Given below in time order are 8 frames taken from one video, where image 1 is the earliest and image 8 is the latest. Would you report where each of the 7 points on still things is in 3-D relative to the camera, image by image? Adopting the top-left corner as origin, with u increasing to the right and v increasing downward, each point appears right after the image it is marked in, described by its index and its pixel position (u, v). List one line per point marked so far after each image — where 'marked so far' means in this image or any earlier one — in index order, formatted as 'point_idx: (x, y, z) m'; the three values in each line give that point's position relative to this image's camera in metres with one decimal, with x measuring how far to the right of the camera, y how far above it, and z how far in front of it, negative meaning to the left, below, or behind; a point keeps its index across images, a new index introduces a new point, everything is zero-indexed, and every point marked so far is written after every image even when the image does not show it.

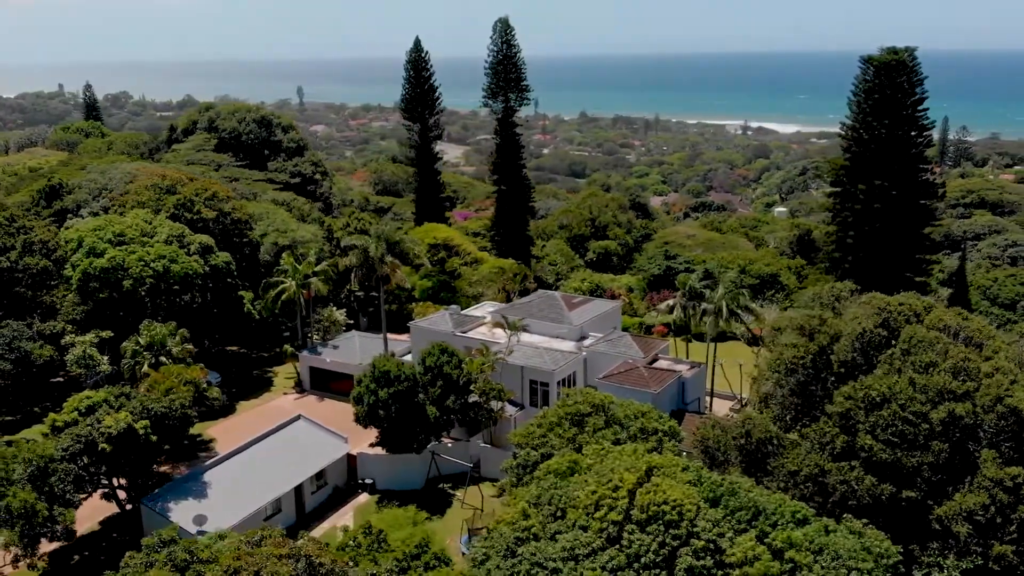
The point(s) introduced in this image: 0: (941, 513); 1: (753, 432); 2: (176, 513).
0: (+6.7, -3.5, +11.5) m
1: (+4.5, -2.7, +14.2) m
2: (-7.1, -4.8, +15.8) m
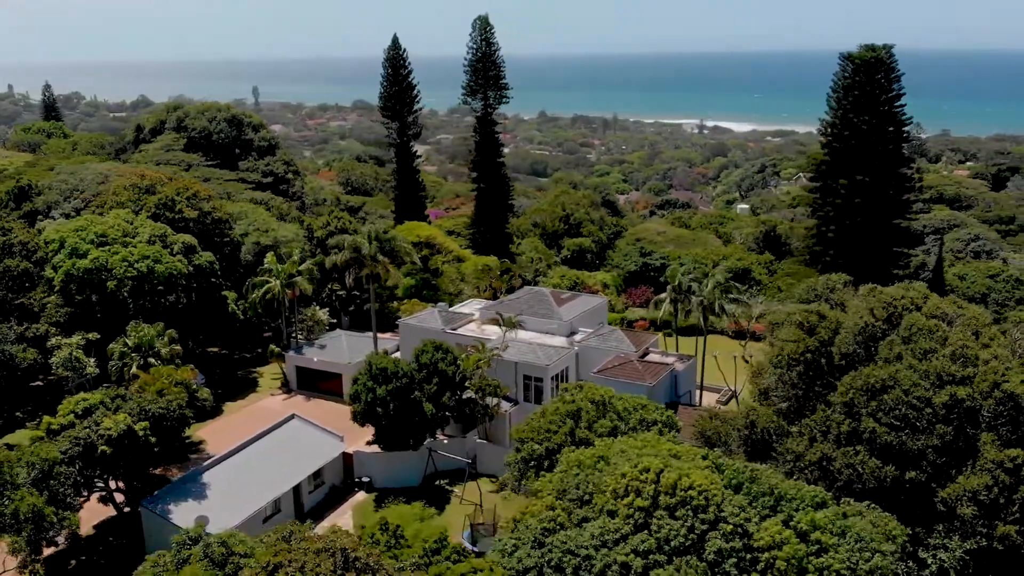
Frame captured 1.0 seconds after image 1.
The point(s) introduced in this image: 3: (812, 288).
0: (+7.0, -3.3, +11.9) m
1: (+4.7, -2.6, +14.4) m
2: (-7.0, -4.8, +15.6) m
3: (+7.4, 0.0, +18.4) m
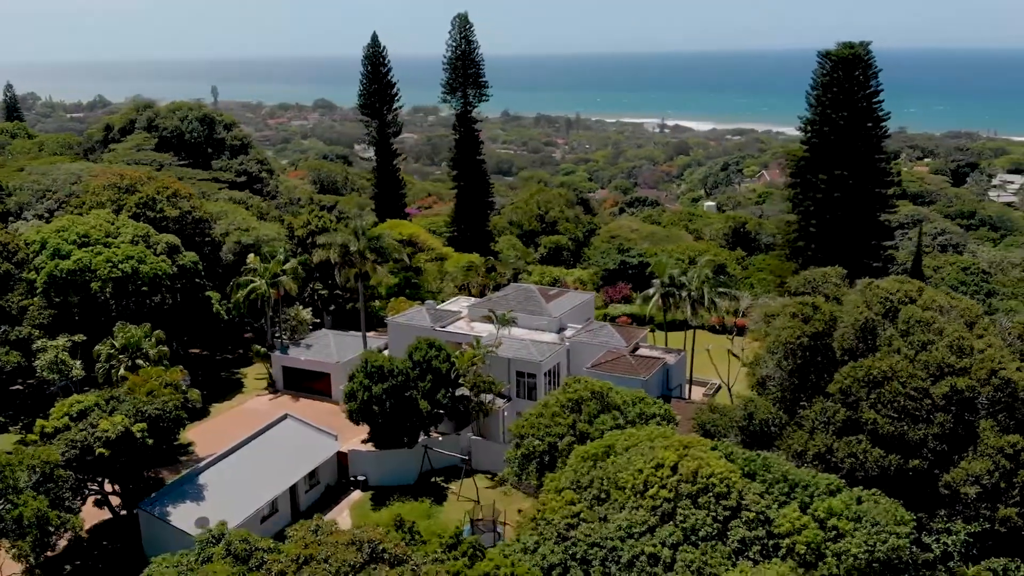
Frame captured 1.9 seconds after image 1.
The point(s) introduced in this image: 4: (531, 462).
0: (+7.2, -3.2, +12.2) m
1: (+4.7, -2.4, +14.6) m
2: (-6.9, -4.7, +15.4) m
3: (+7.3, +0.2, +18.7) m
4: (+0.4, -3.8, +16.4) m
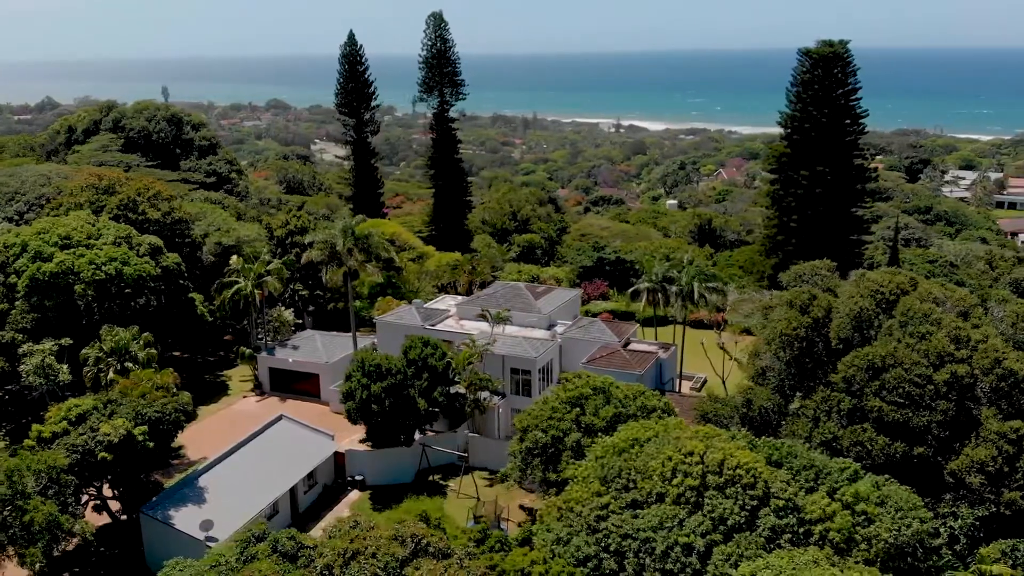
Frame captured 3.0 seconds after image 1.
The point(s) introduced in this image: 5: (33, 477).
0: (+7.4, -3.0, +12.5) m
1: (+4.9, -2.3, +14.9) m
2: (-6.8, -4.7, +15.2) m
3: (+7.2, +0.4, +19.0) m
4: (+0.5, -3.7, +16.5) m
5: (-7.7, -3.1, +12.0) m
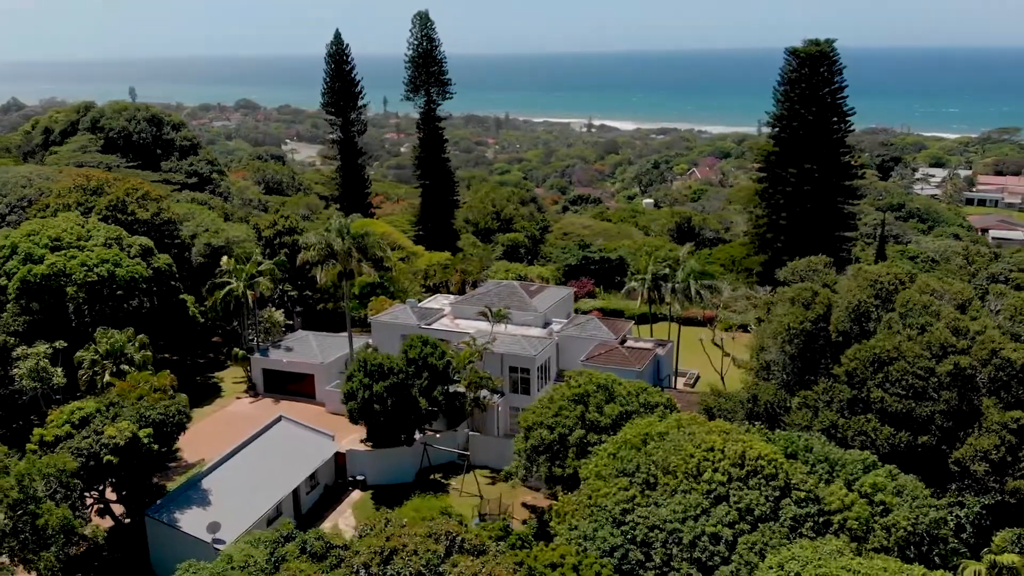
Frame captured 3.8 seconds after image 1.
0: (+7.6, -2.9, +12.7) m
1: (+5.0, -2.2, +15.0) m
2: (-6.6, -4.8, +15.1) m
3: (+7.2, +0.5, +19.2) m
4: (+0.6, -3.7, +16.5) m
5: (-7.5, -3.1, +11.9) m
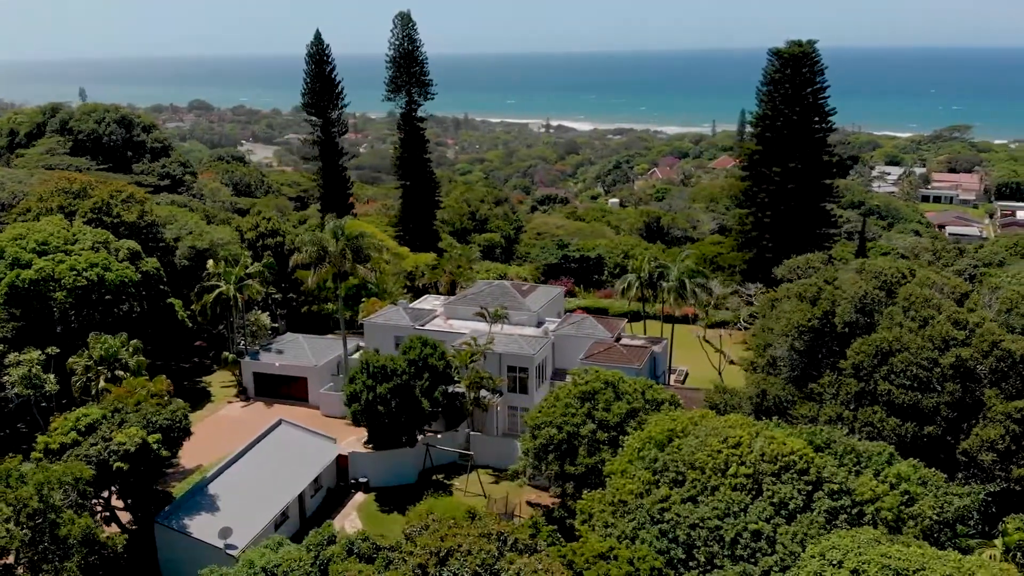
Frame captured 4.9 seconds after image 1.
0: (+8.0, -2.8, +13.1) m
1: (+5.3, -2.1, +15.3) m
2: (-6.3, -4.8, +14.9) m
3: (+7.3, +0.6, +19.6) m
4: (+0.8, -3.6, +16.6) m
5: (-7.1, -3.2, +11.7) m
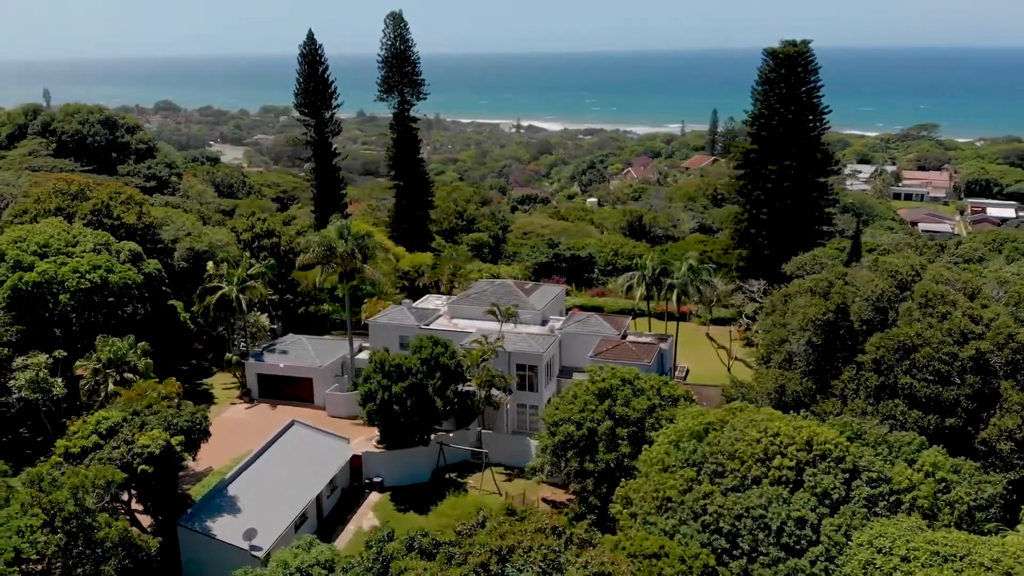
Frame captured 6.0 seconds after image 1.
0: (+8.5, -2.7, +13.3) m
1: (+5.7, -2.1, +15.5) m
2: (-5.8, -4.8, +14.9) m
3: (+7.6, +0.7, +19.8) m
4: (+1.2, -3.6, +16.7) m
5: (-6.6, -3.2, +11.6) m
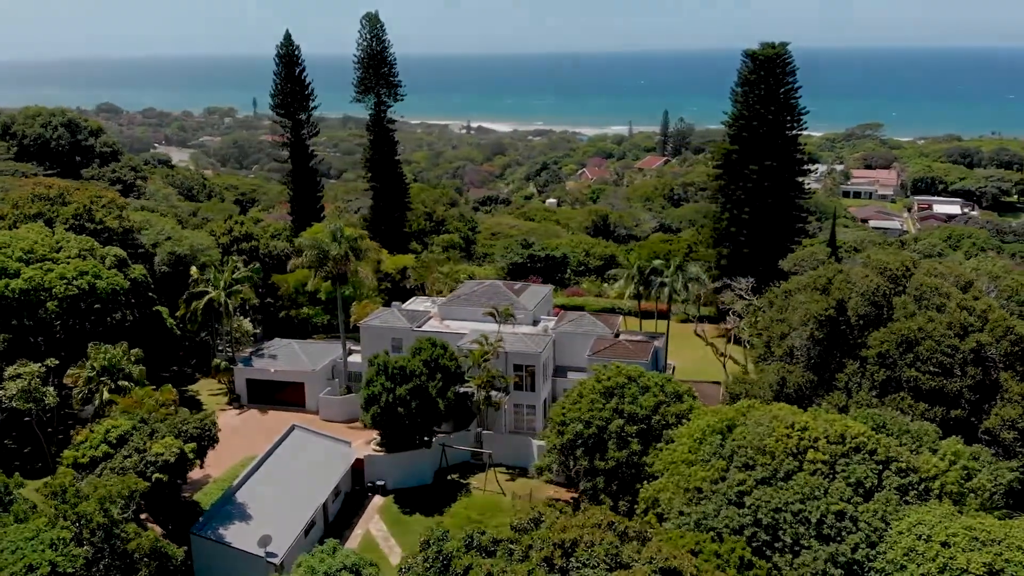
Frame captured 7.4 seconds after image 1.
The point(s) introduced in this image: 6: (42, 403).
0: (+8.8, -2.6, +13.8) m
1: (+6.0, -2.0, +15.8) m
2: (-5.5, -4.9, +14.7) m
3: (+7.6, +0.8, +20.2) m
4: (+1.5, -3.6, +16.9) m
5: (-6.1, -3.3, +11.4) m
6: (-12.2, -3.0, +19.4) m
